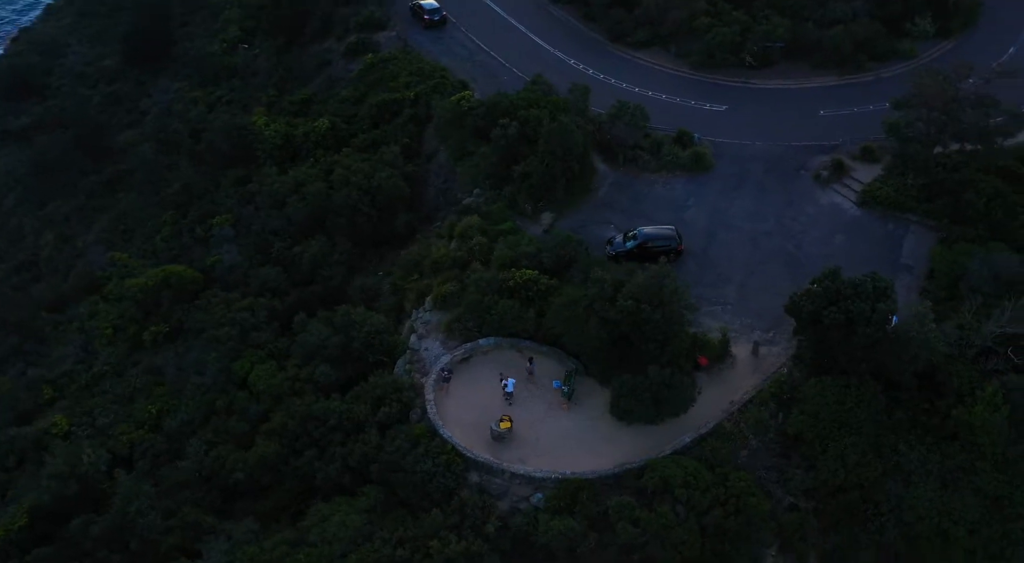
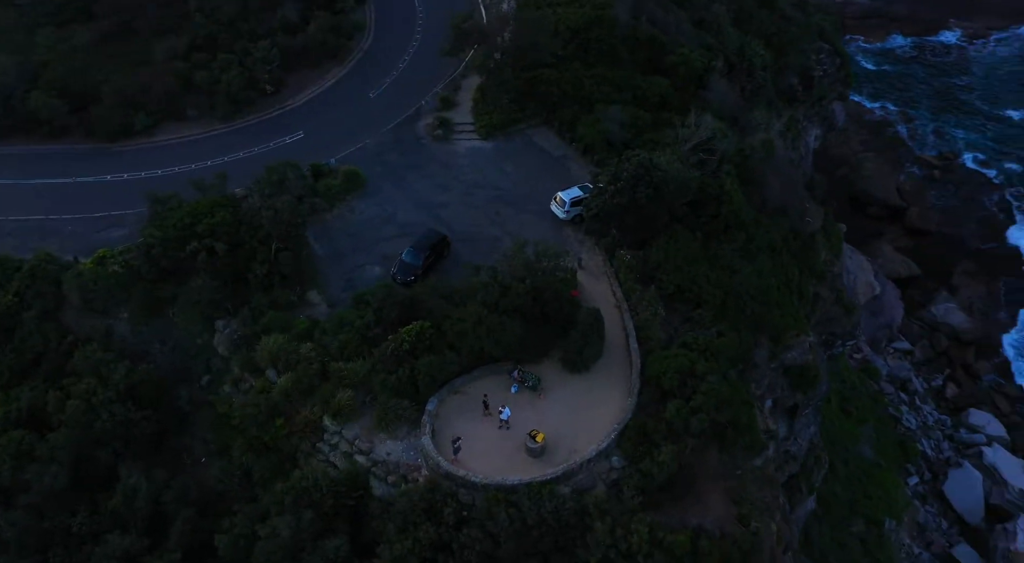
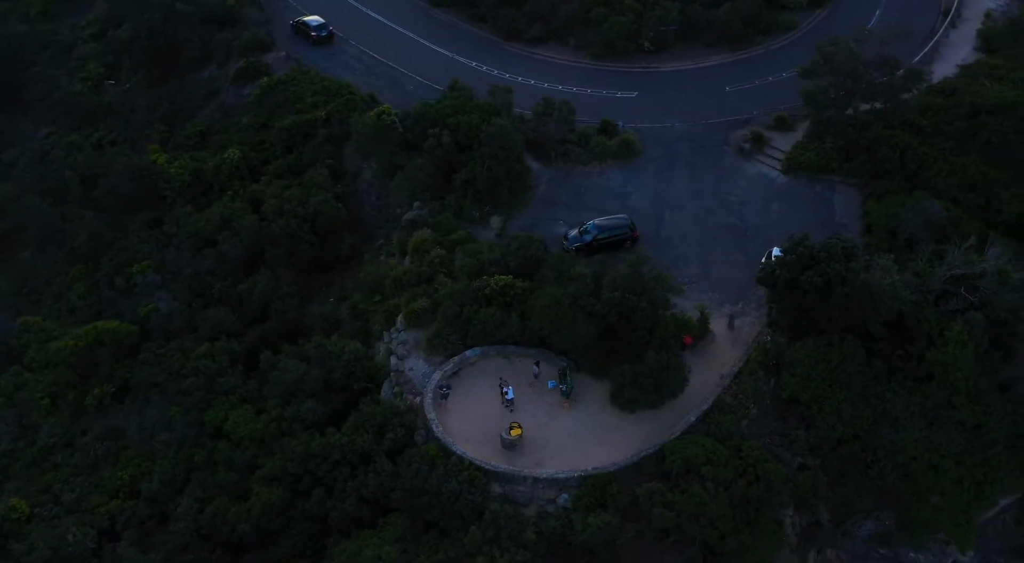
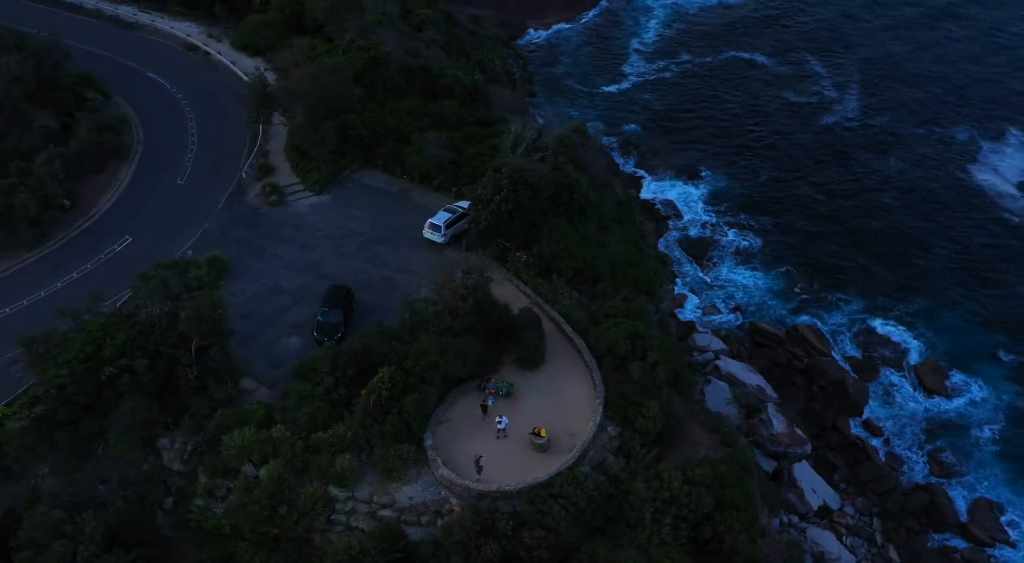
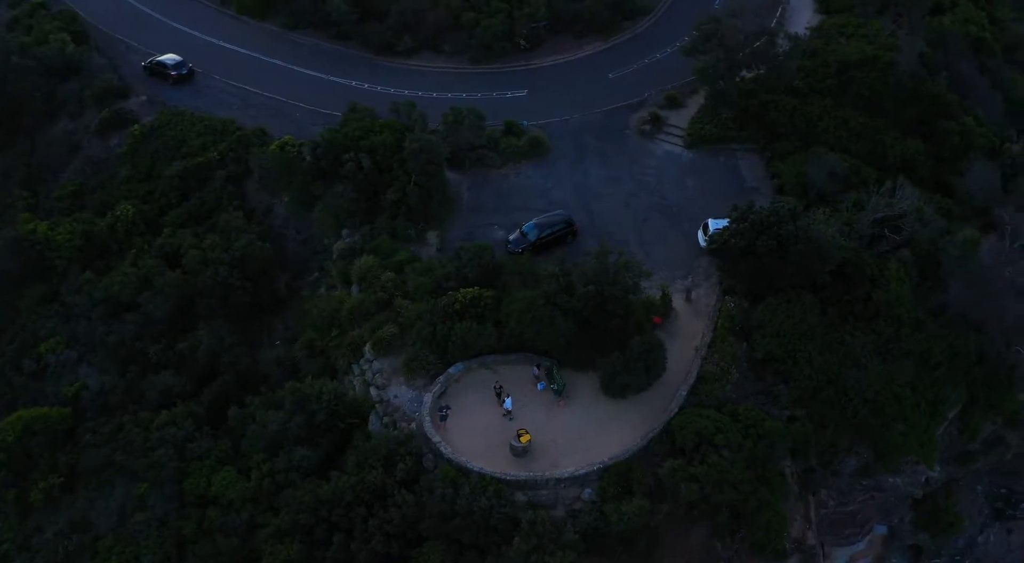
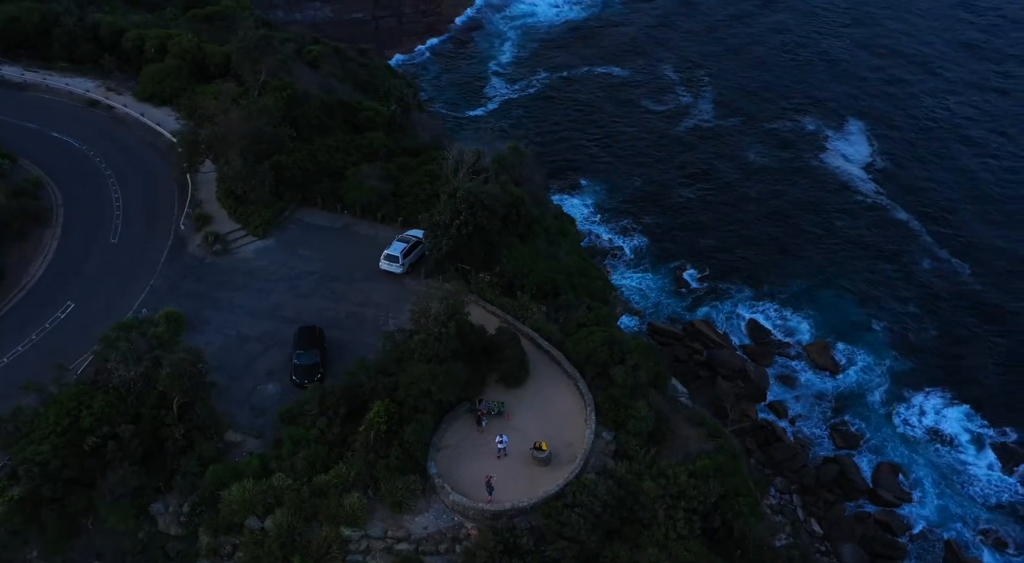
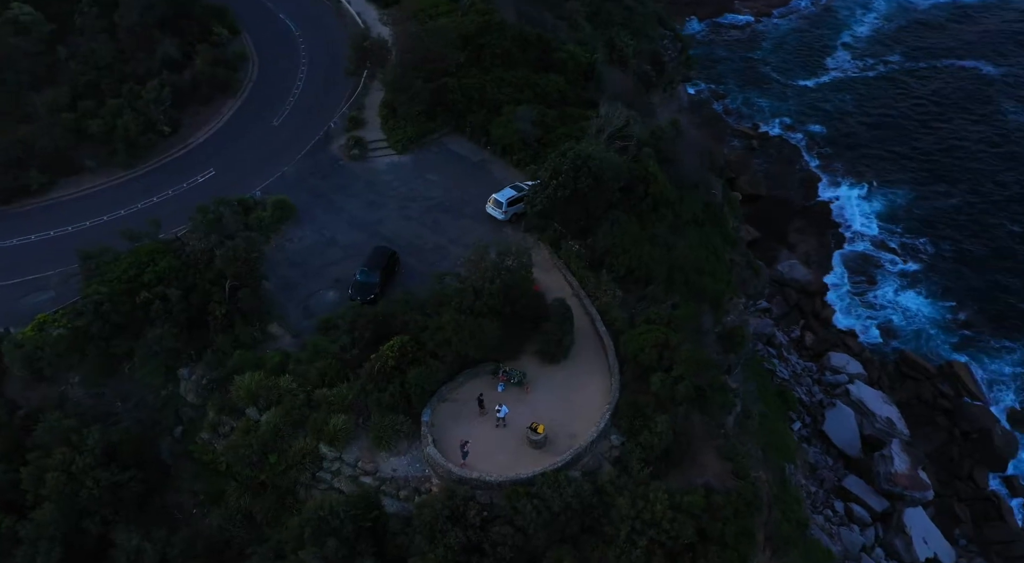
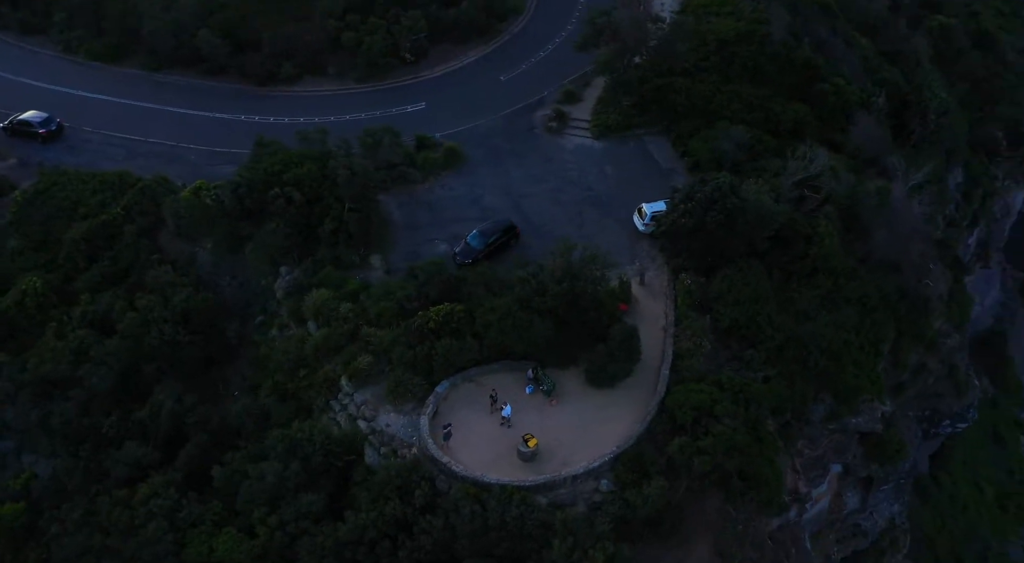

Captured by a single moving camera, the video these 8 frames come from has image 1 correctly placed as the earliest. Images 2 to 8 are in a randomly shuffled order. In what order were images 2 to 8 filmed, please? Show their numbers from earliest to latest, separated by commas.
3, 5, 8, 2, 7, 4, 6
